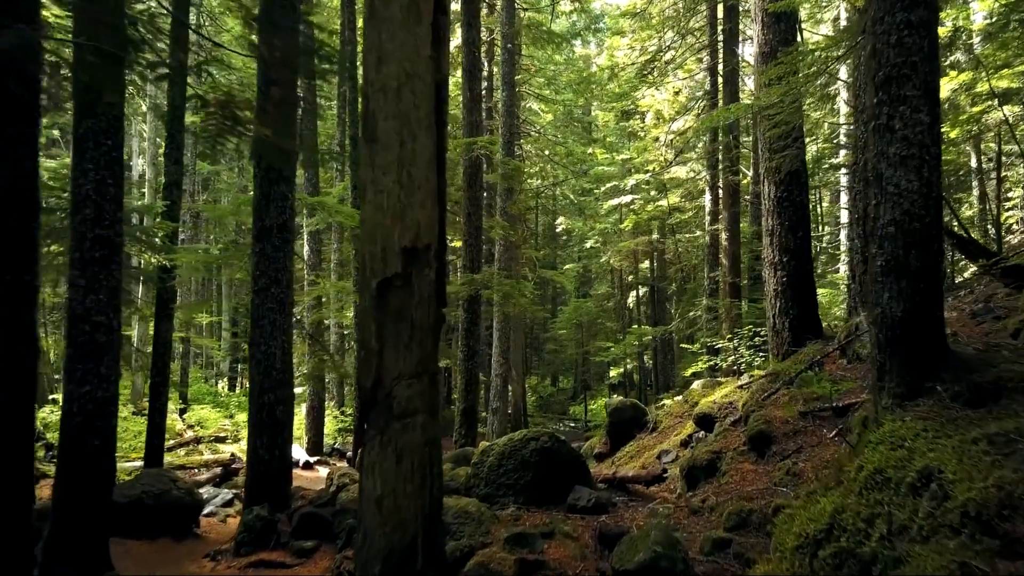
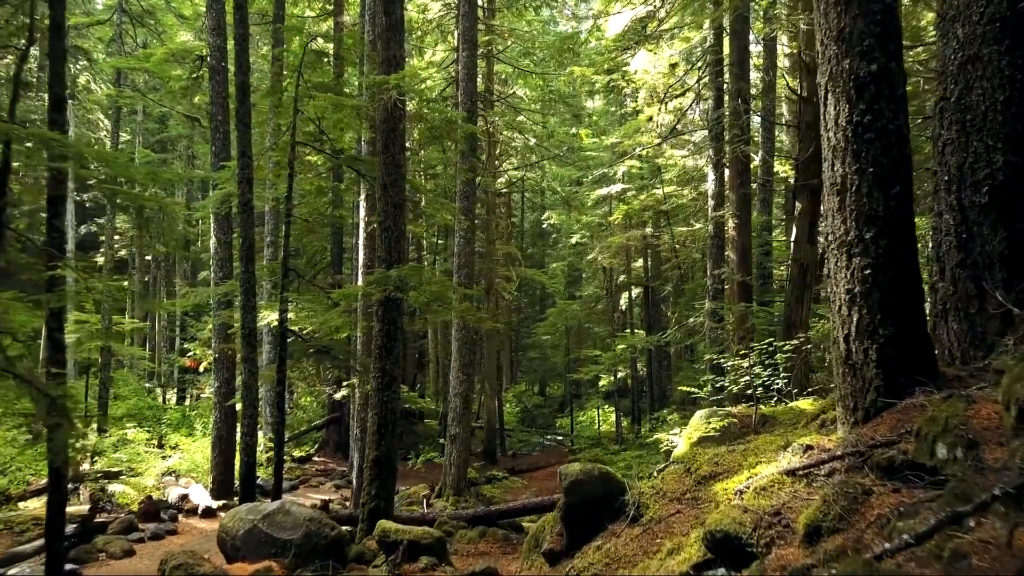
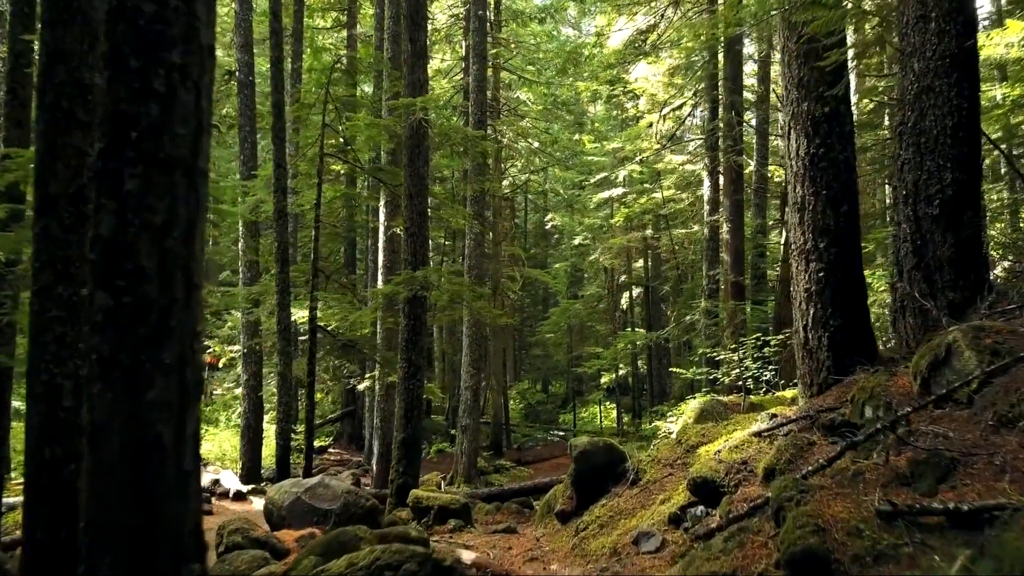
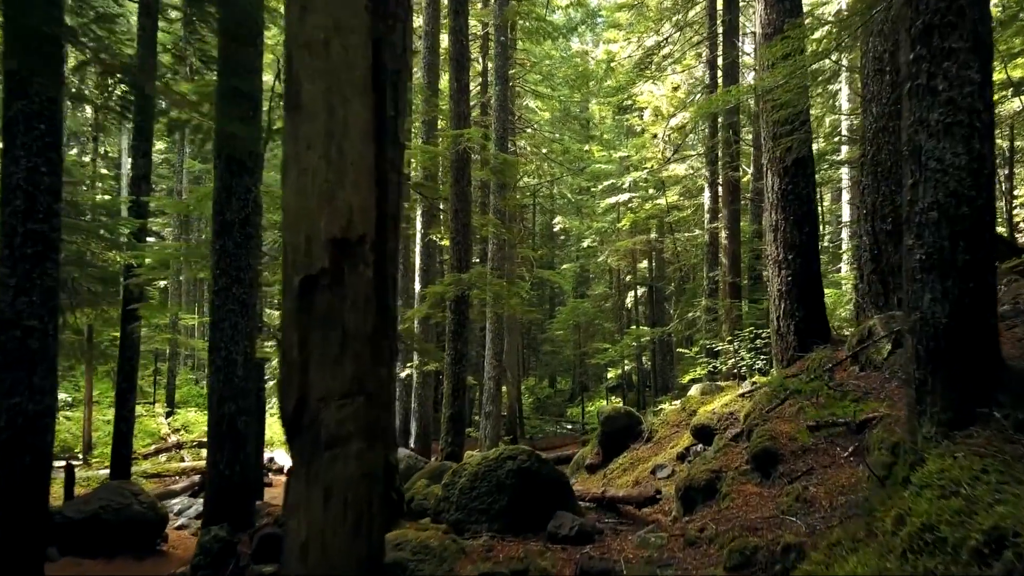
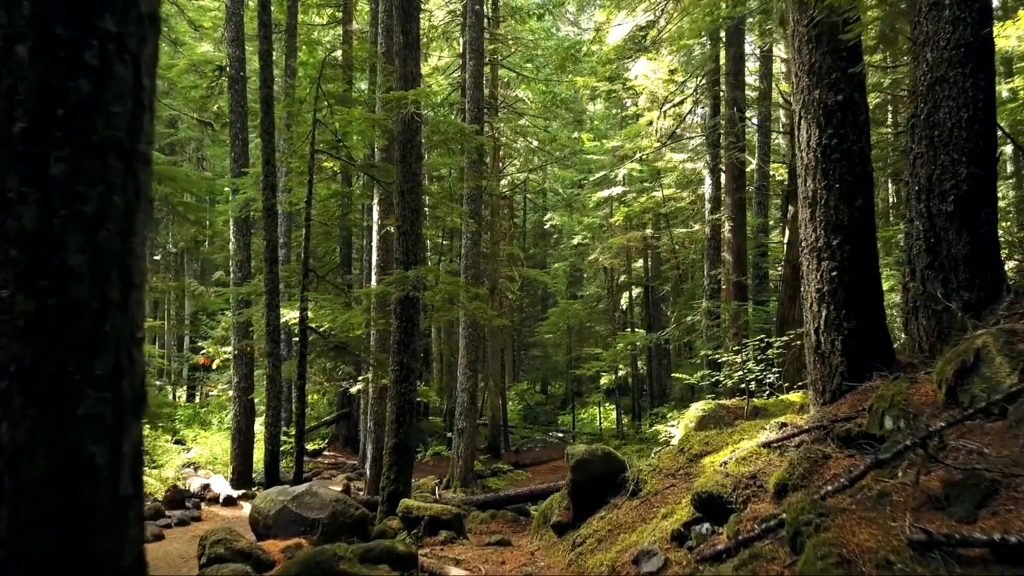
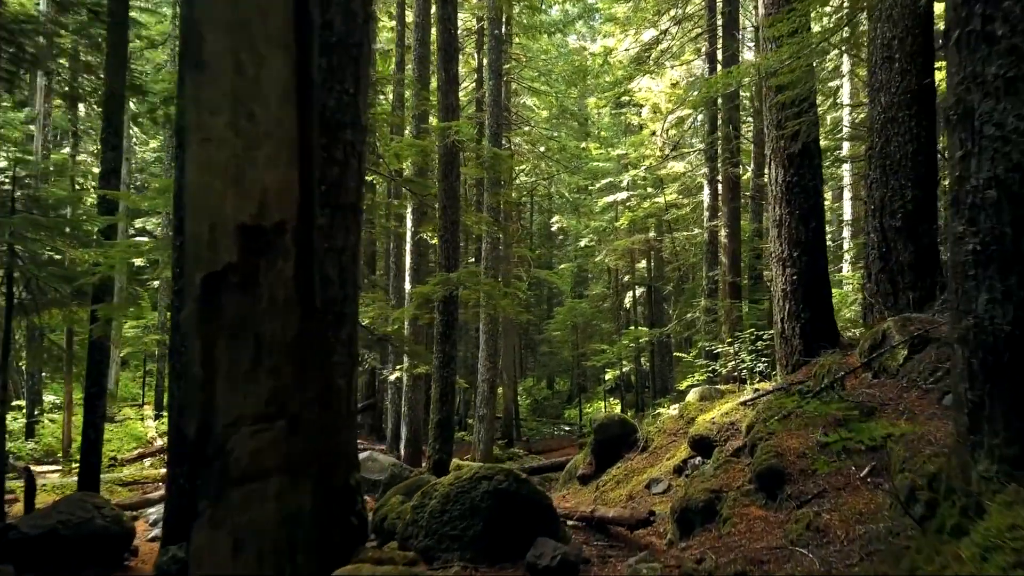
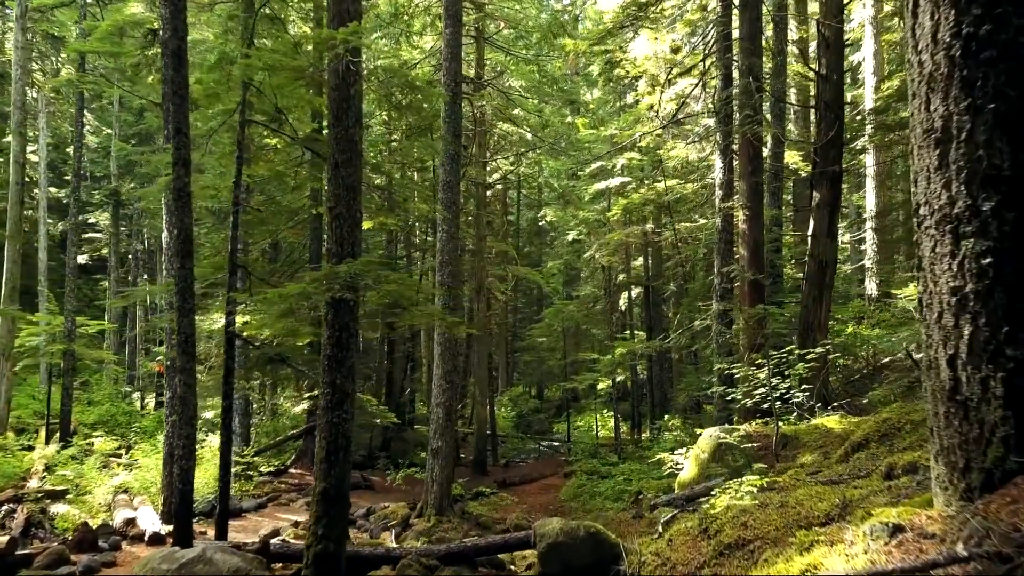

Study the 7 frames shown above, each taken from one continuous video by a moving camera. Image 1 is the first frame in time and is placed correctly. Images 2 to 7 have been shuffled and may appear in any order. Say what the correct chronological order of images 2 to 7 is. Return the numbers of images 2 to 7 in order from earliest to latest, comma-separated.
4, 6, 3, 5, 2, 7
